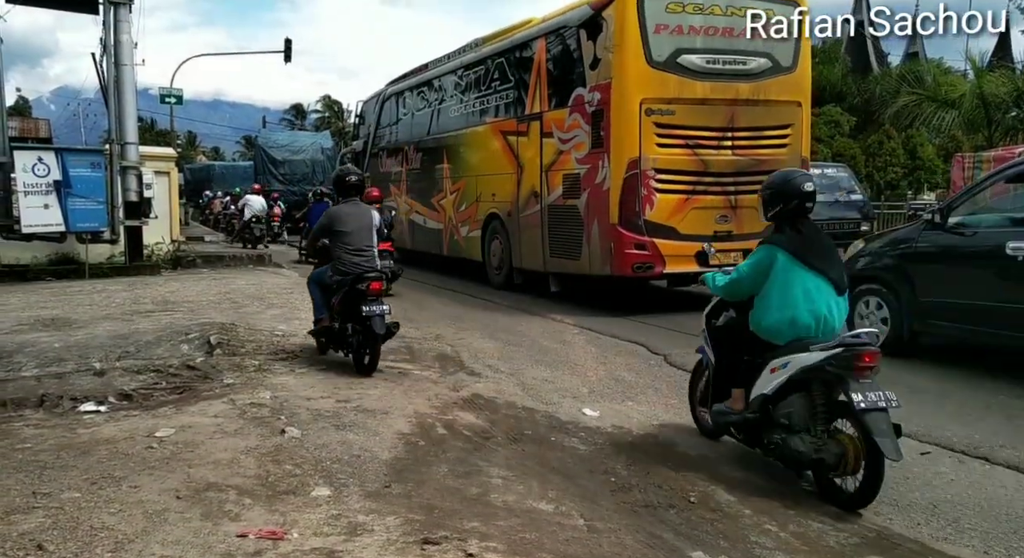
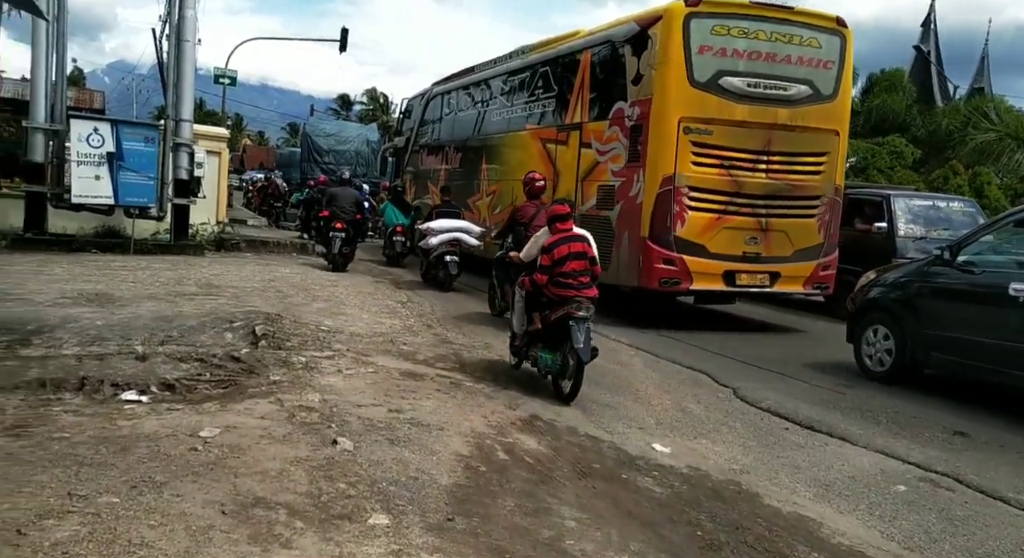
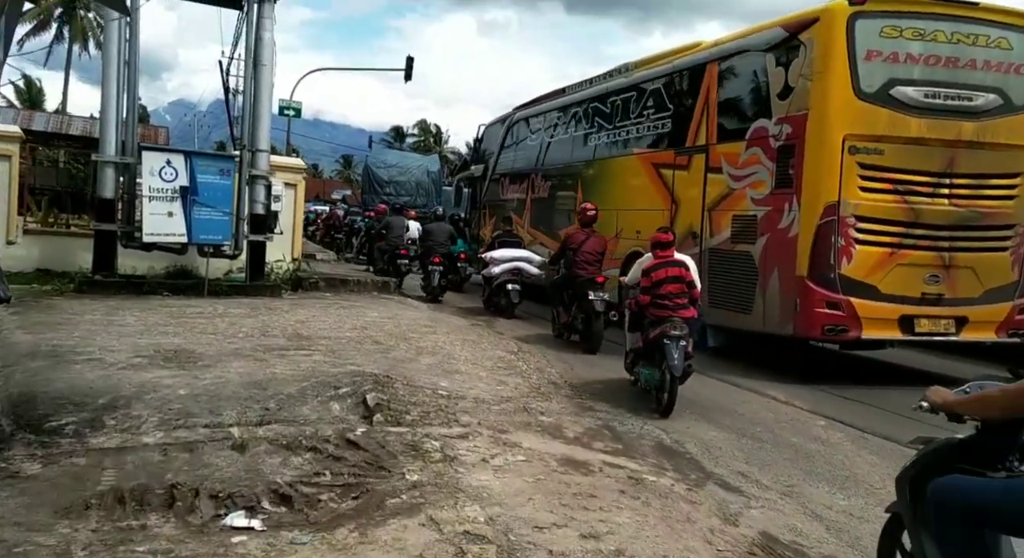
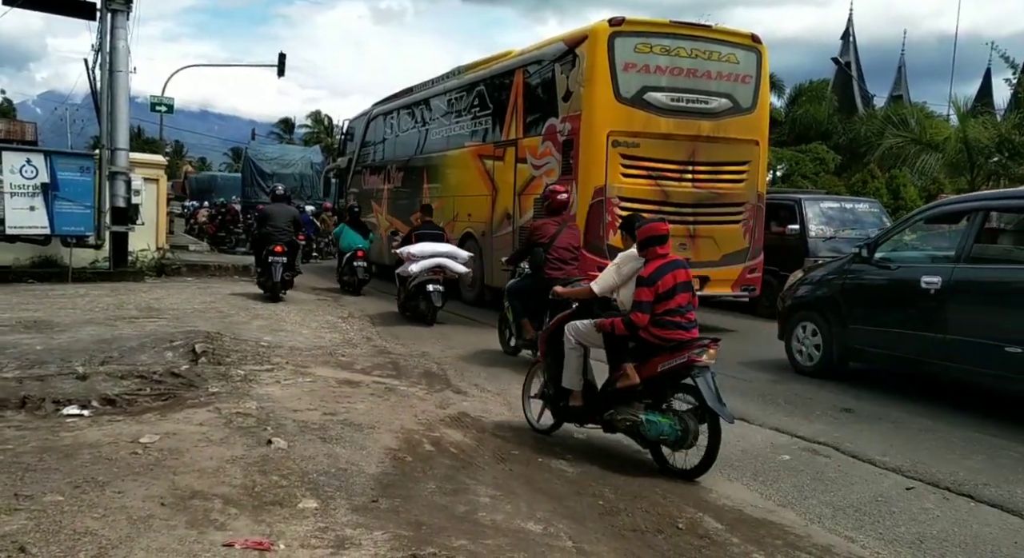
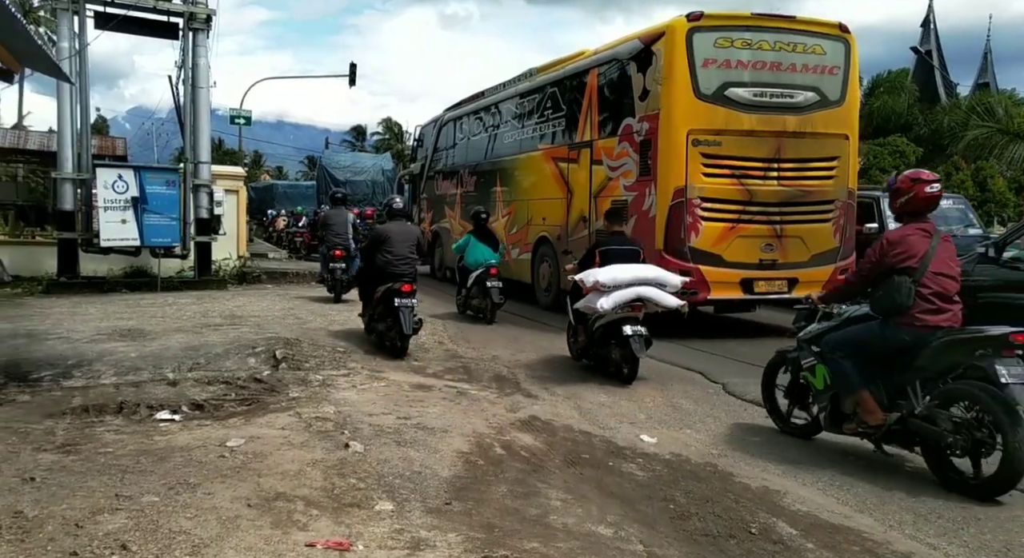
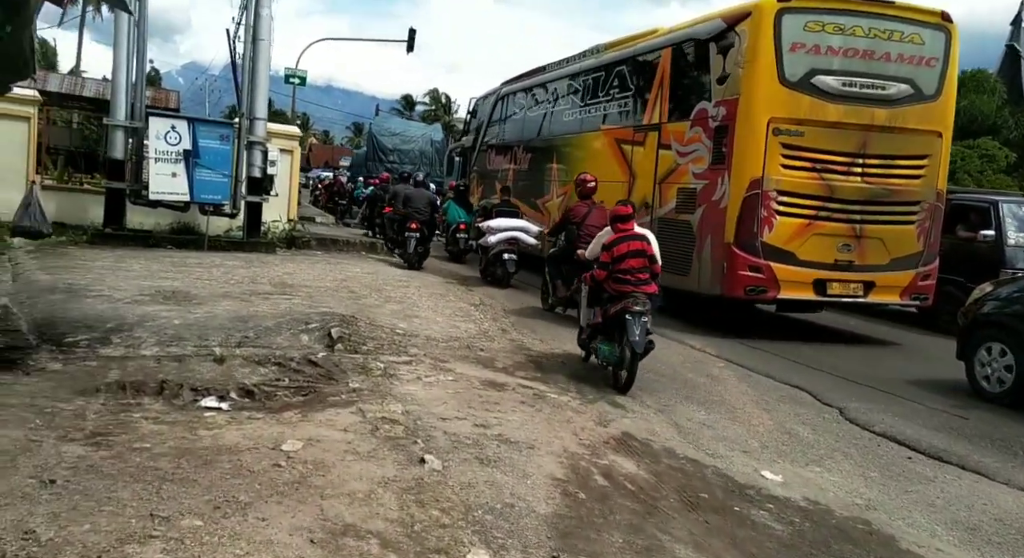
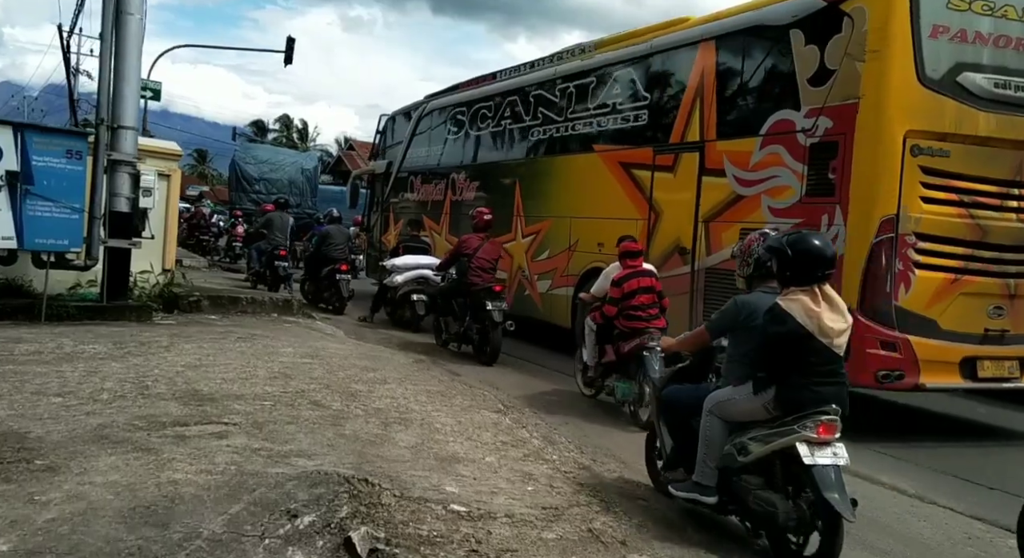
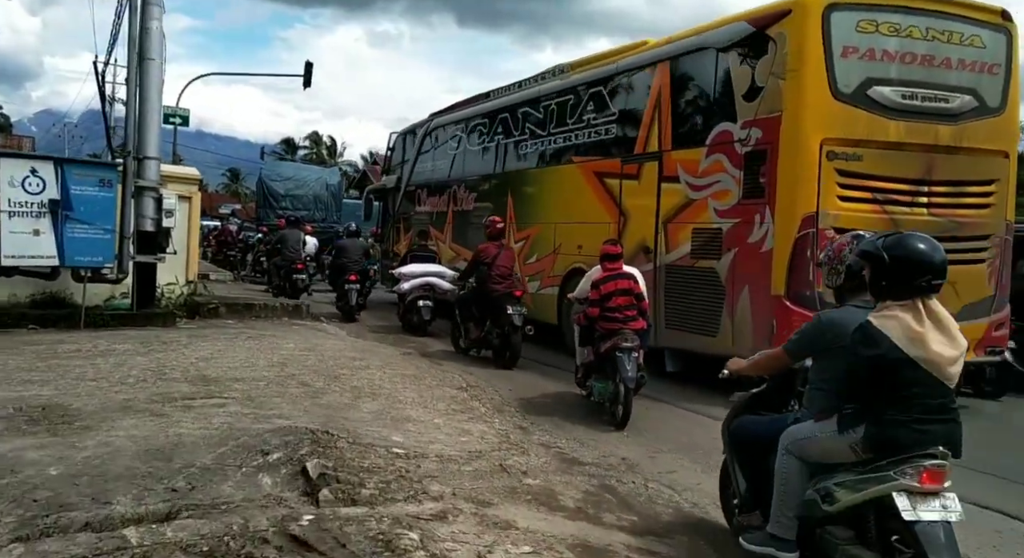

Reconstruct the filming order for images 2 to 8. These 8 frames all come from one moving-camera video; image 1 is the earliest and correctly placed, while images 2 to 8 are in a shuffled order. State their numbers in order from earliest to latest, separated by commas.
5, 4, 2, 6, 3, 8, 7
